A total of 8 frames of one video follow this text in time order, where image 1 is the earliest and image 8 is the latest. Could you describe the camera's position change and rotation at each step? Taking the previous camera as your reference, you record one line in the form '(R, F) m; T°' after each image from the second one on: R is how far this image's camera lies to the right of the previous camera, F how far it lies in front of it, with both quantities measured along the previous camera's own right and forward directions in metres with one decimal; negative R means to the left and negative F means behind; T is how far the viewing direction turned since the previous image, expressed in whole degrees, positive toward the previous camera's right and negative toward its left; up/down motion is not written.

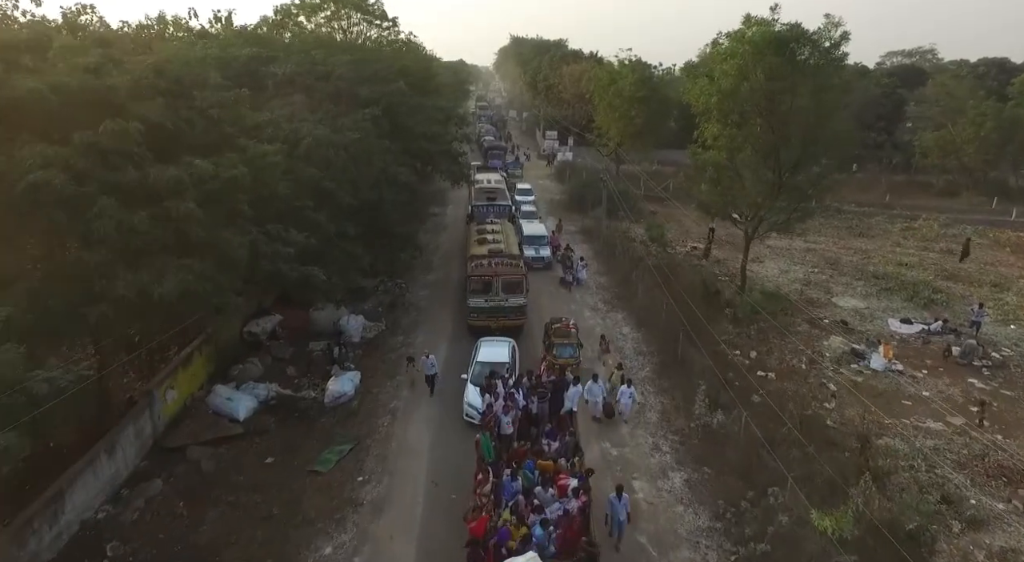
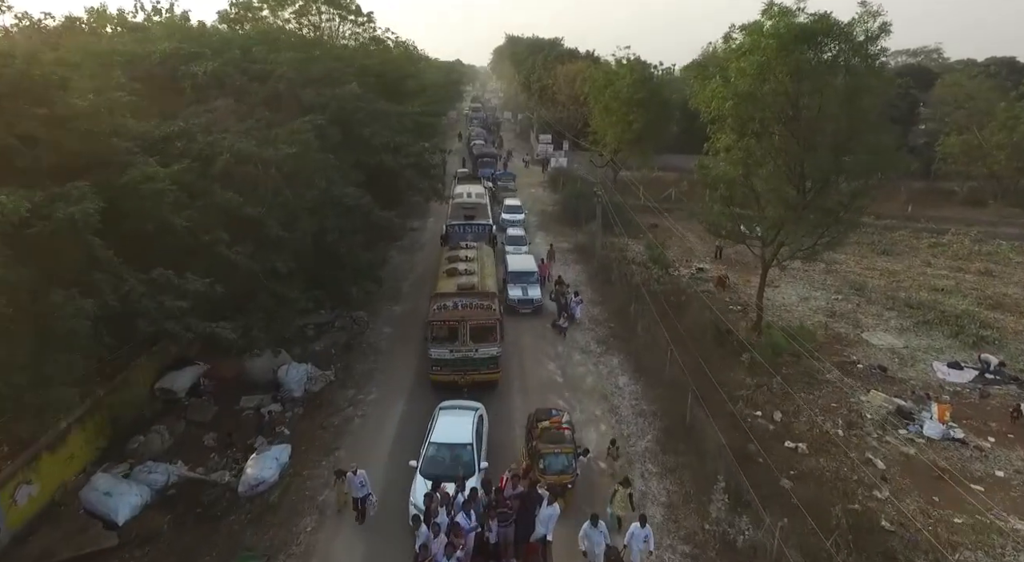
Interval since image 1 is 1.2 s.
(+0.7, +3.2) m; 0°
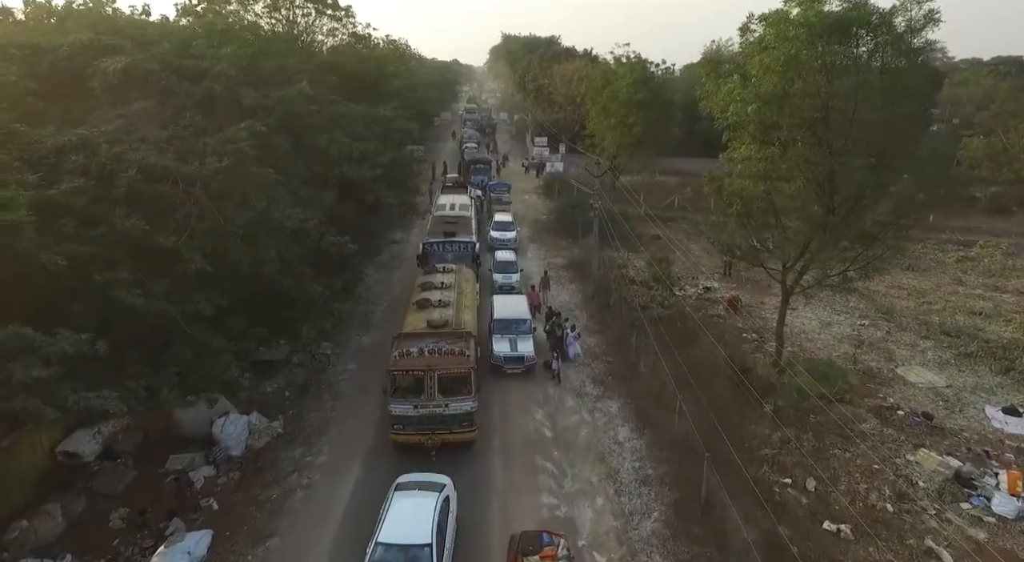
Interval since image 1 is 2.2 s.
(+0.4, +2.5) m; 0°
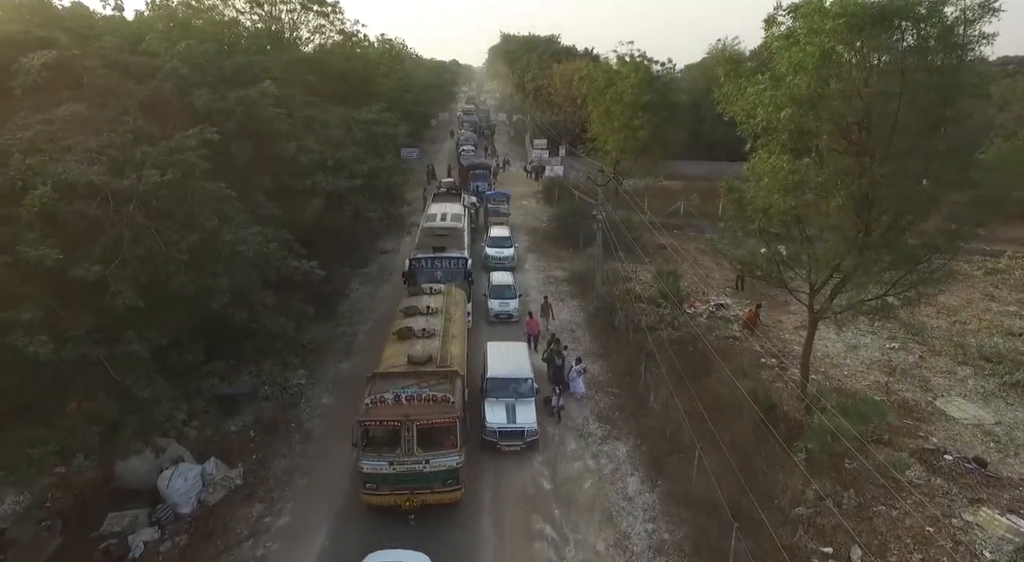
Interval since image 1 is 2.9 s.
(+0.1, +1.8) m; 0°
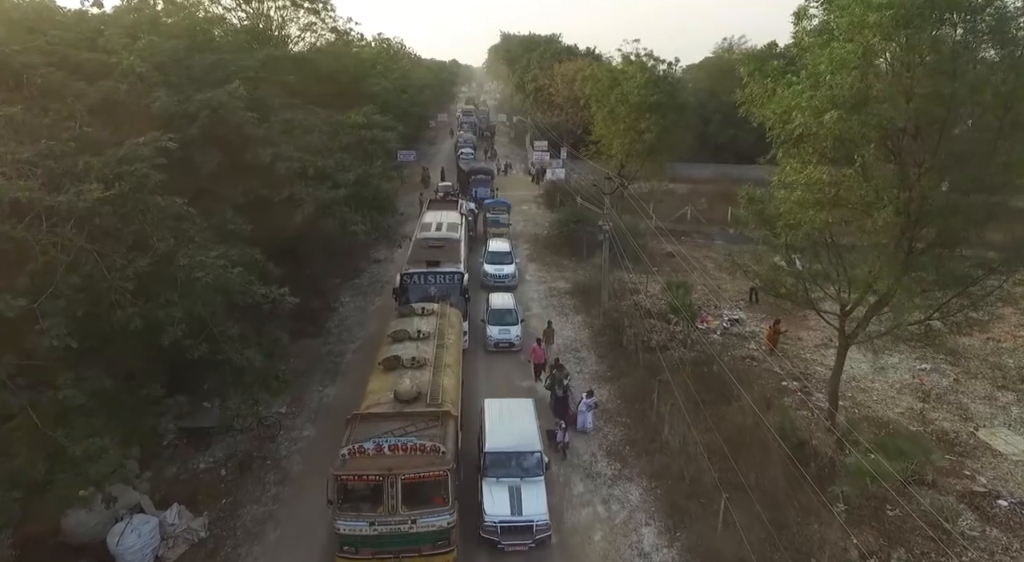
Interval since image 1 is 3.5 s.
(0.0, +1.4) m; 0°
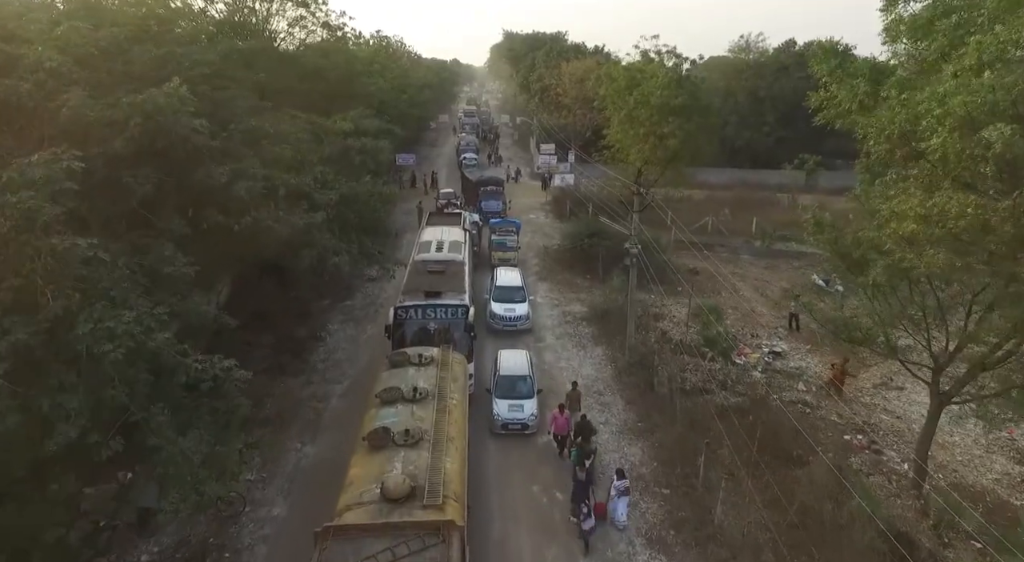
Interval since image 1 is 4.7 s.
(-0.3, +2.5) m; 0°
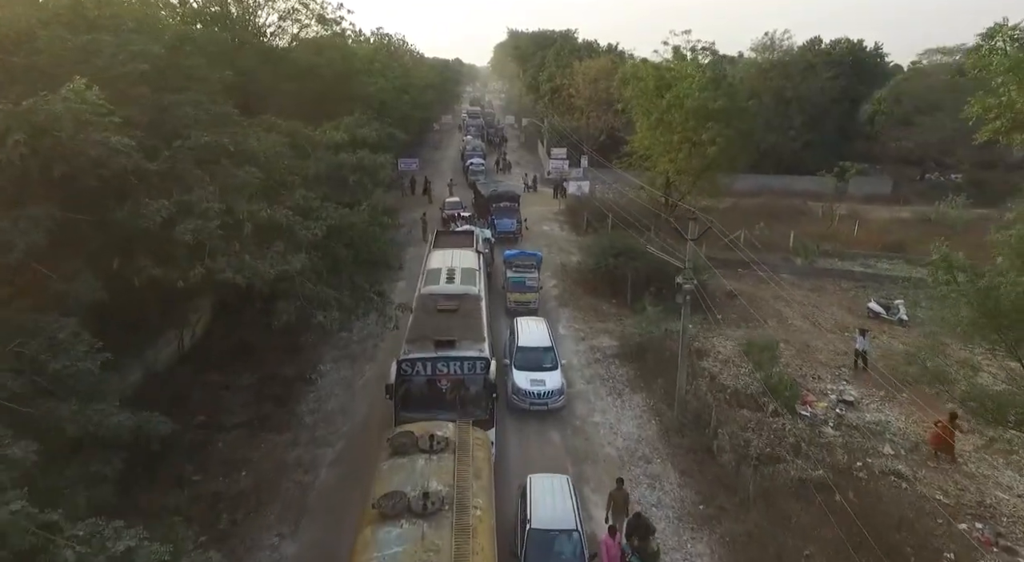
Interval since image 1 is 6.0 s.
(-0.5, +2.7) m; 0°
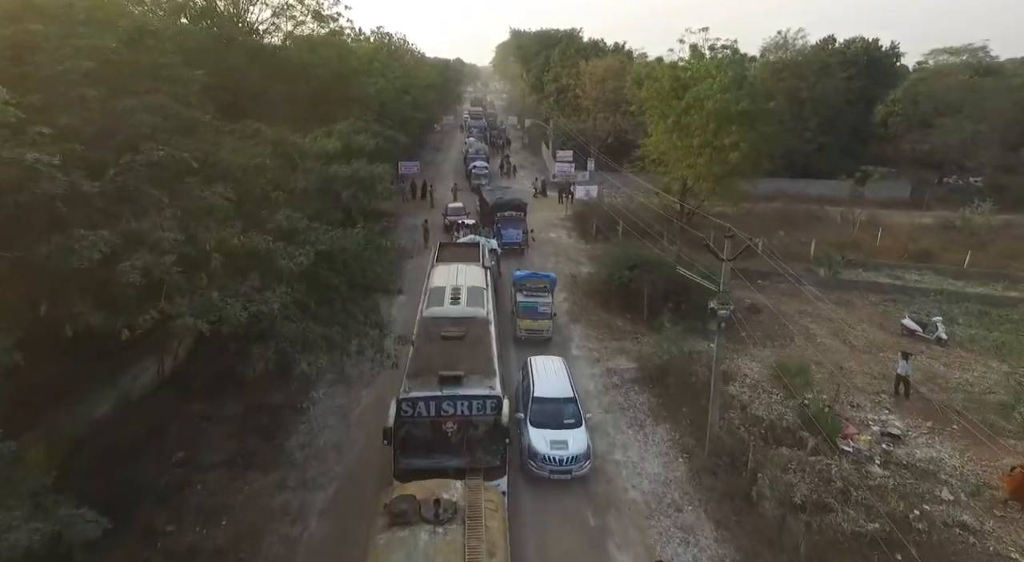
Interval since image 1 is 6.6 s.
(-0.2, +1.4) m; 0°
